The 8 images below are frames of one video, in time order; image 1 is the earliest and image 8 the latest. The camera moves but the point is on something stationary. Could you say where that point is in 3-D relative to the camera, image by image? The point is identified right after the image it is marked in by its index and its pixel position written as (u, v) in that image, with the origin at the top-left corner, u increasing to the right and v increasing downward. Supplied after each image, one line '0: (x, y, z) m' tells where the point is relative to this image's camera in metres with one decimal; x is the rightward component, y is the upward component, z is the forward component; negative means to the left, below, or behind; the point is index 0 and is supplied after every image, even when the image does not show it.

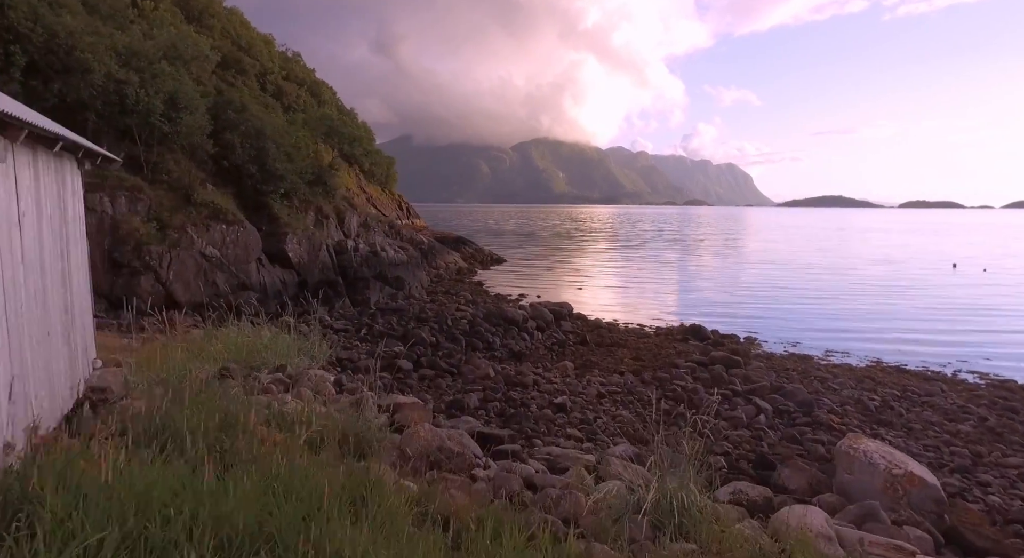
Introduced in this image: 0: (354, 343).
0: (-3.5, -1.4, +14.4) m
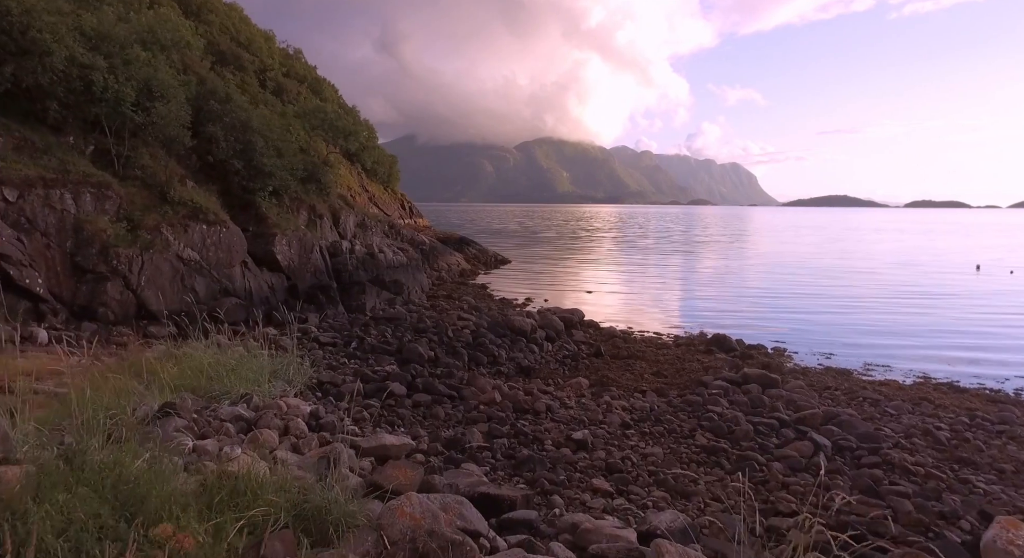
0: (-3.3, -1.6, +12.7) m
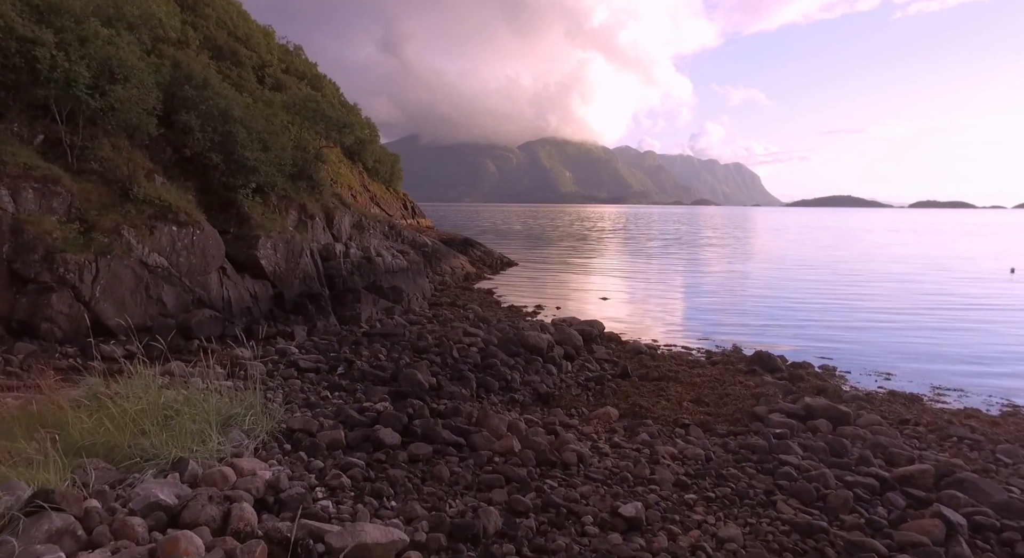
0: (-3.0, -1.8, +10.3) m
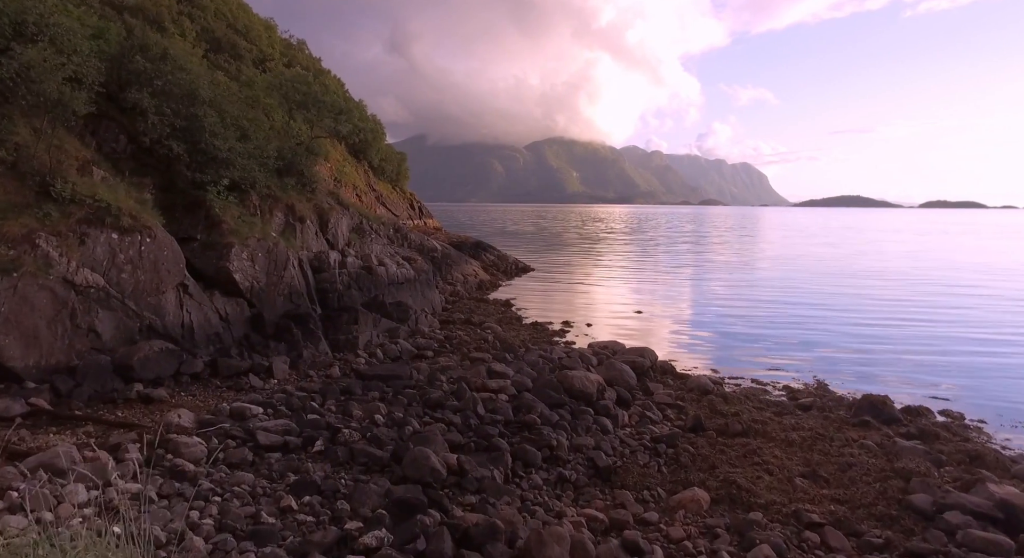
0: (-2.3, -2.3, +6.6) m
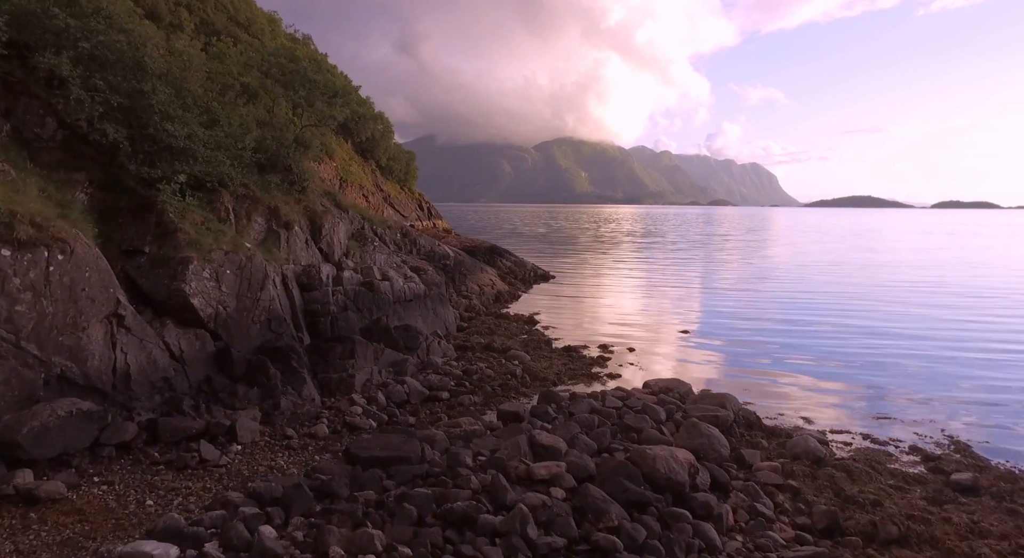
0: (-1.7, -2.7, +2.8) m
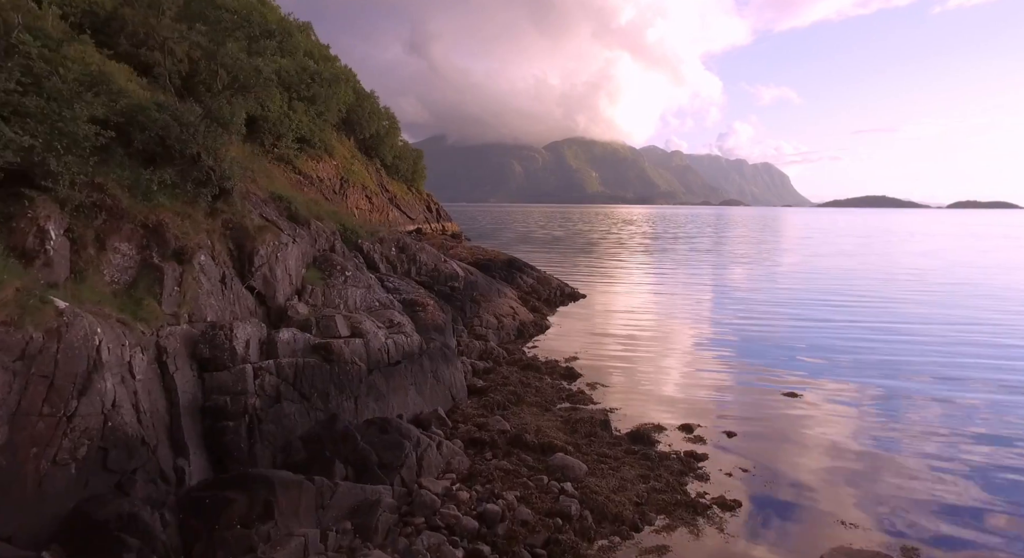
0: (-1.1, -3.8, -4.1) m
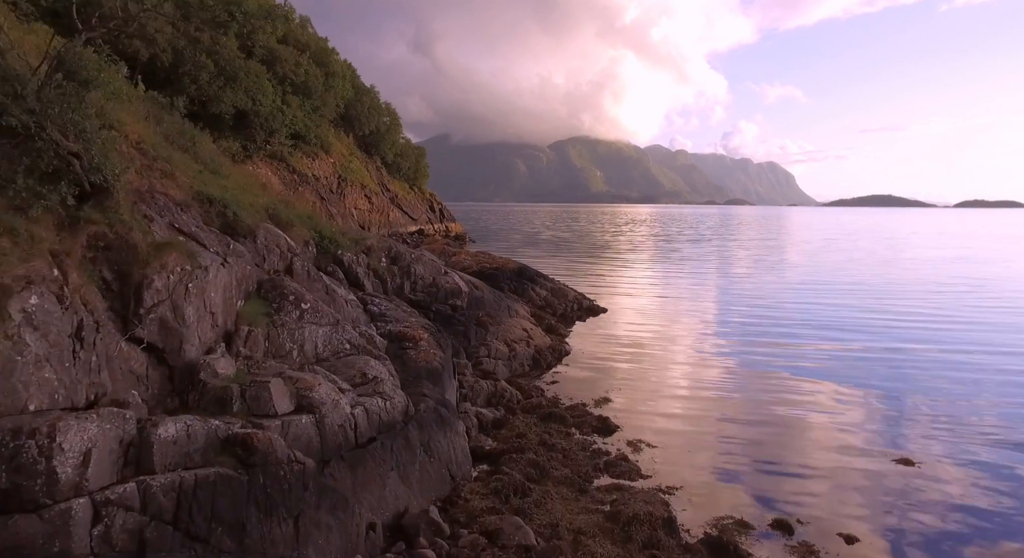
0: (-0.9, -4.3, -8.3) m
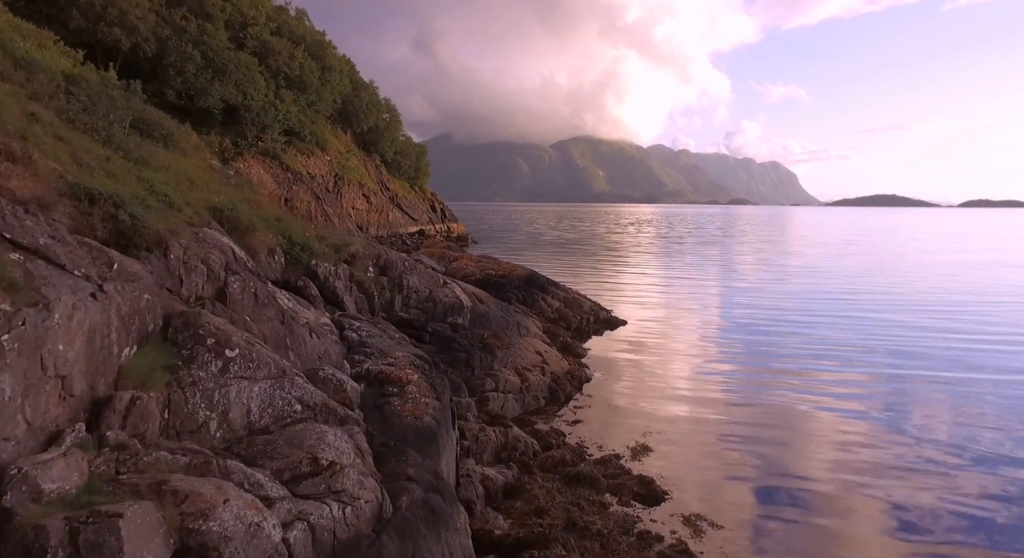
0: (-0.7, -4.7, -11.7) m
